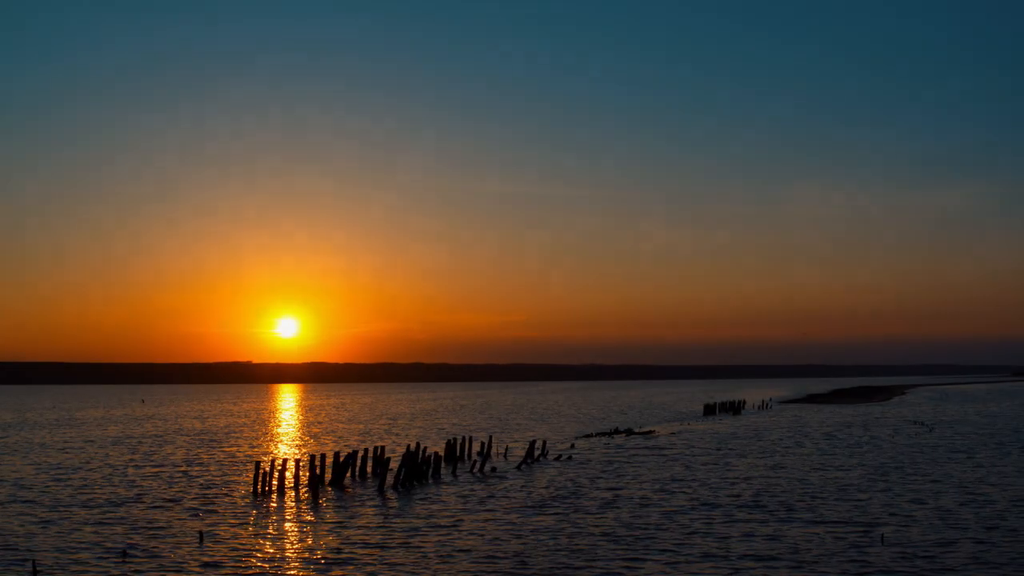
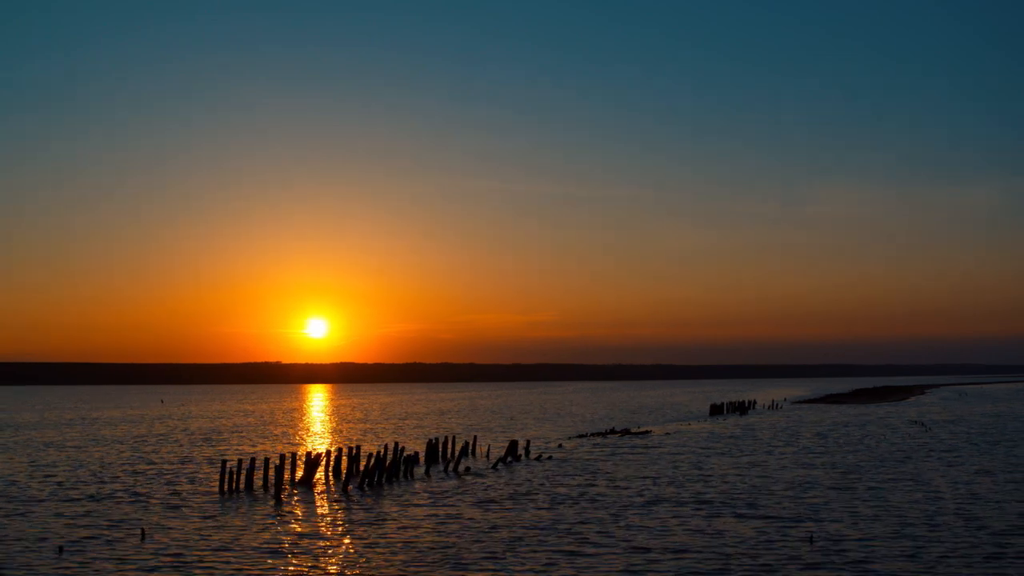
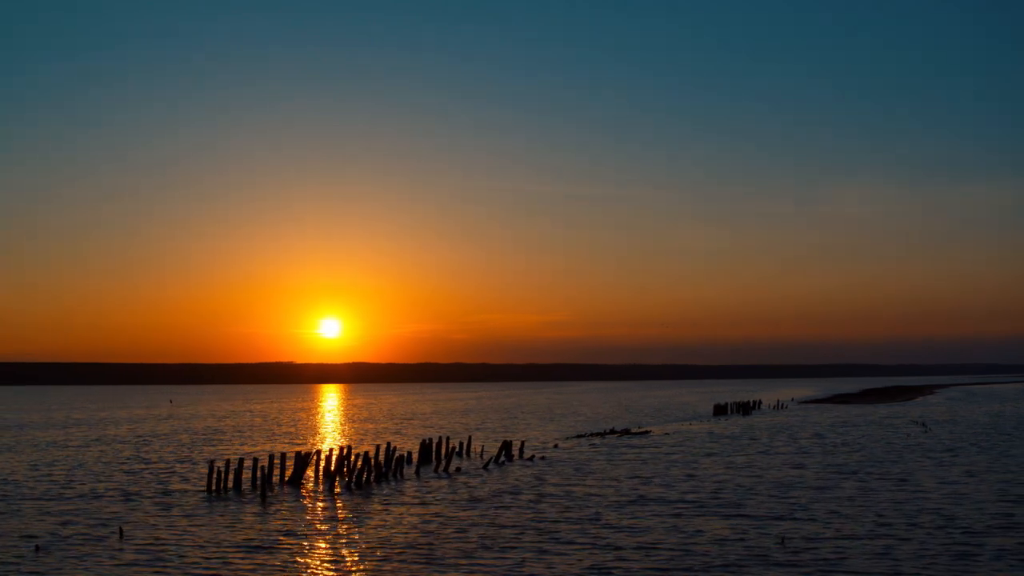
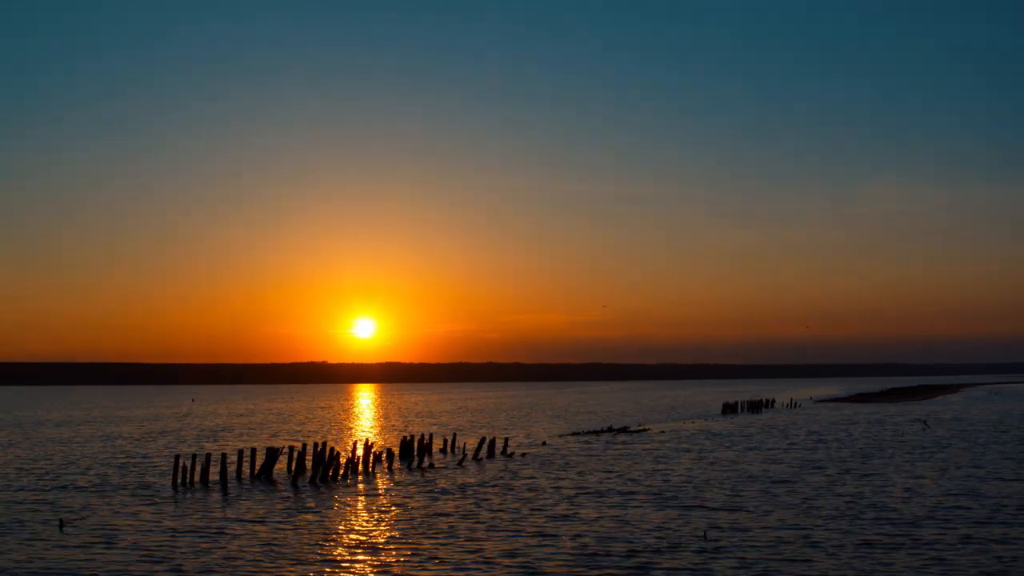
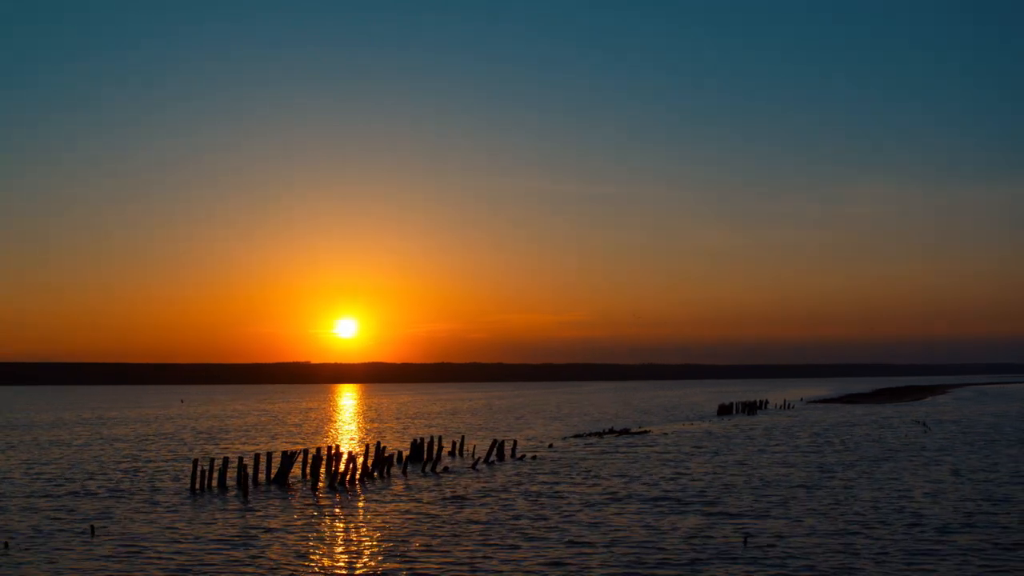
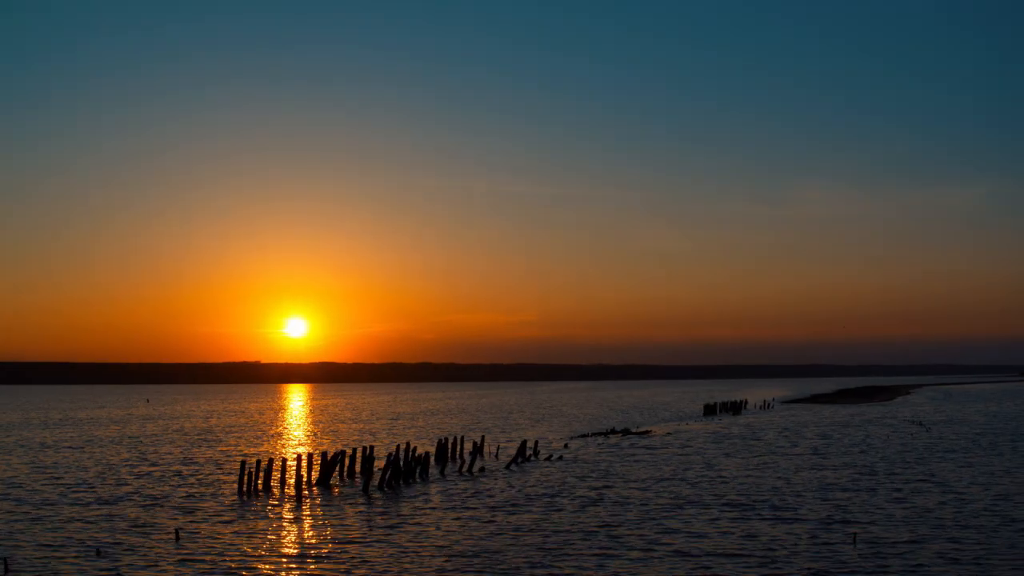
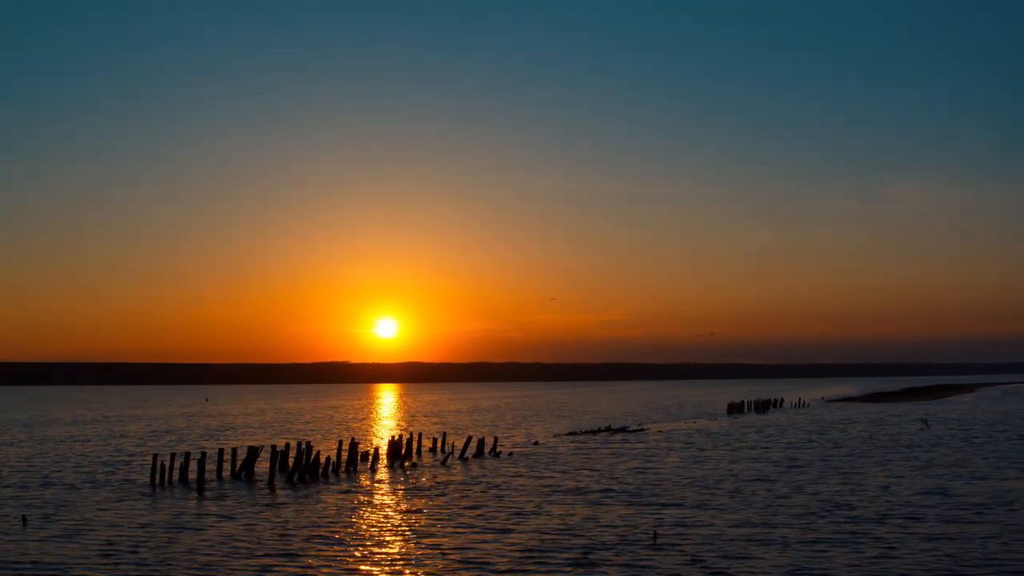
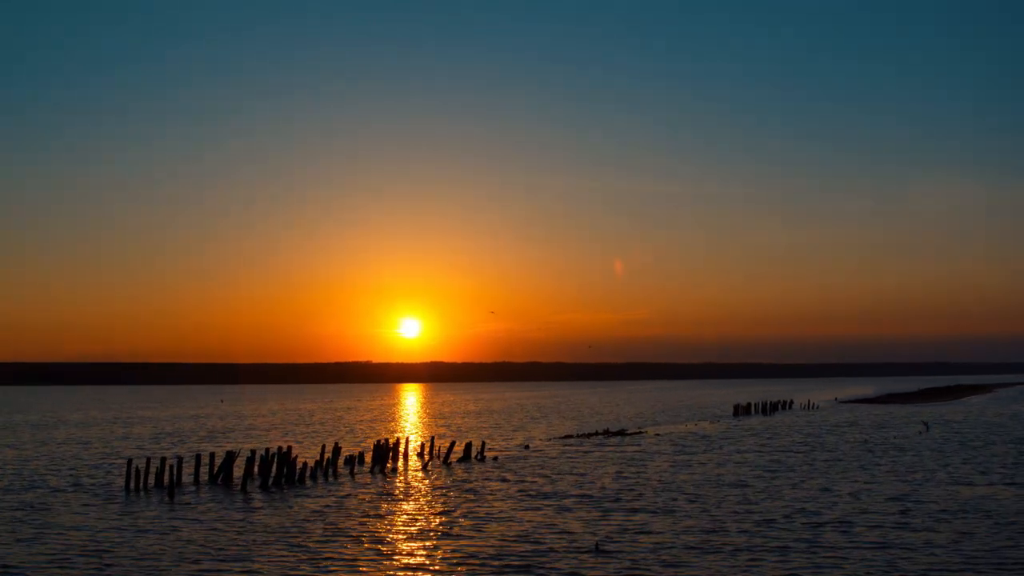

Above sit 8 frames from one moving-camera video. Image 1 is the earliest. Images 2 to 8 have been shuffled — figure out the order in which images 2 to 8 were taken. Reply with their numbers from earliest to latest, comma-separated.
6, 2, 3, 5, 4, 7, 8
